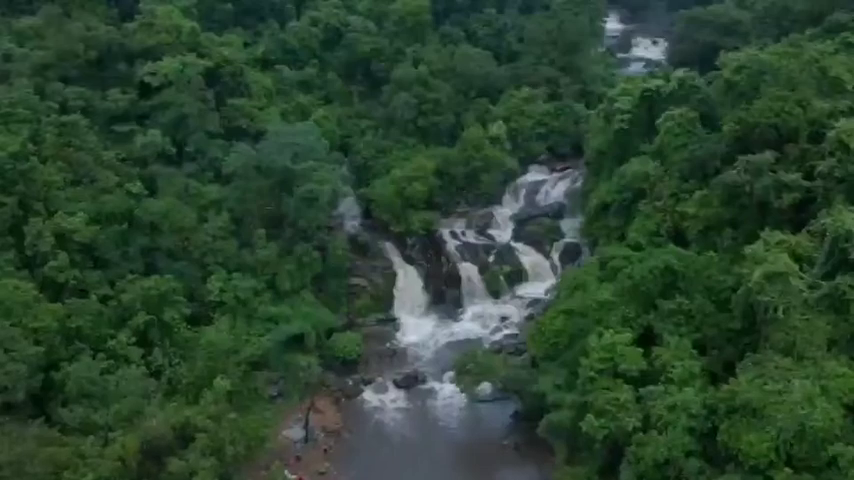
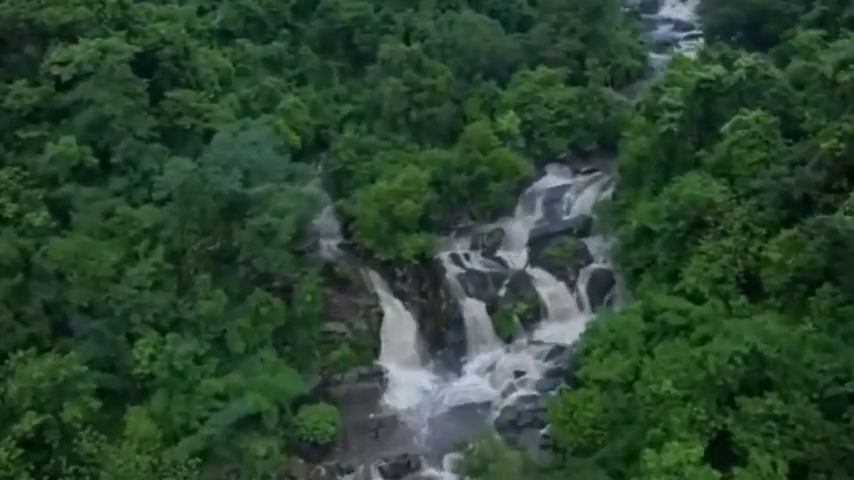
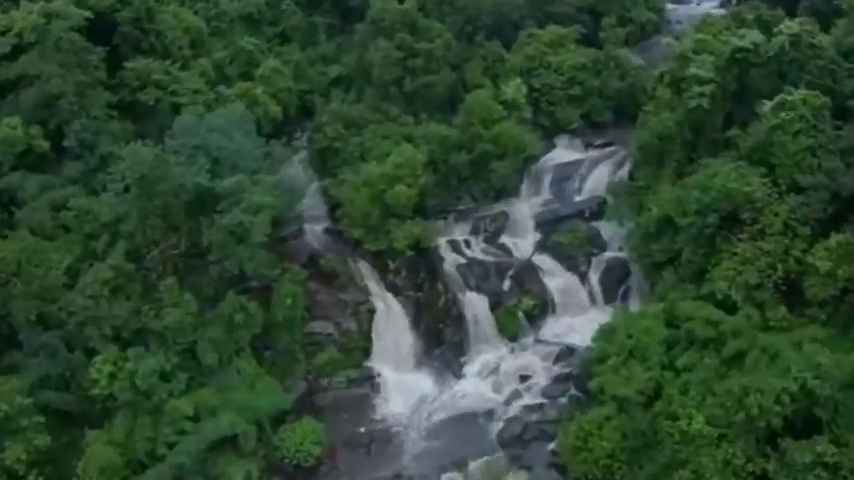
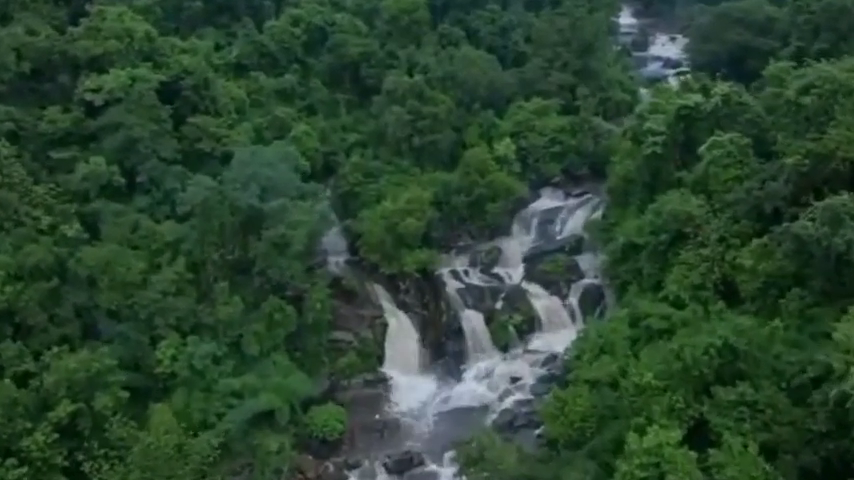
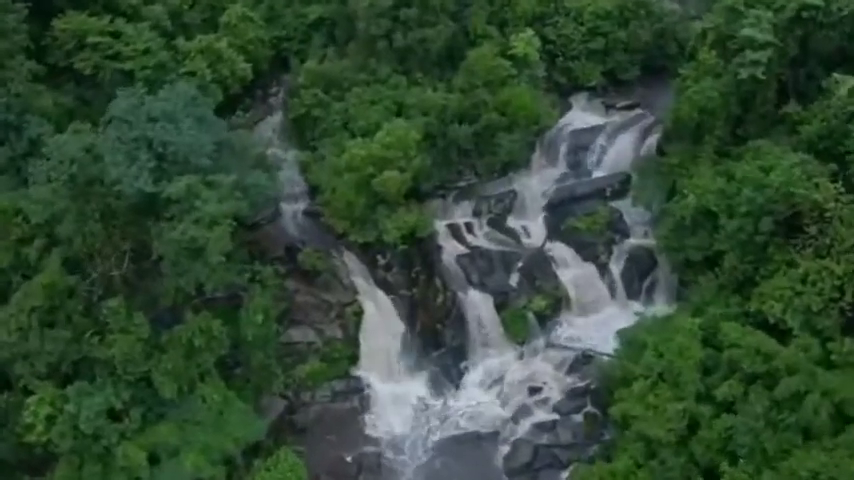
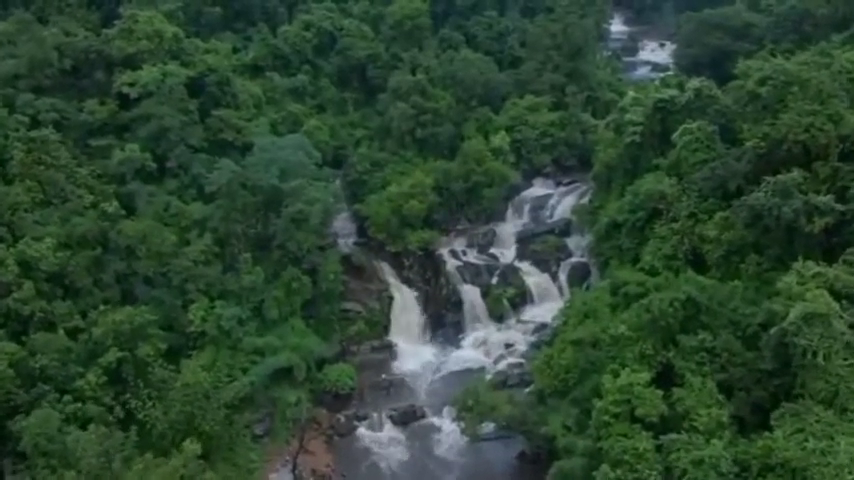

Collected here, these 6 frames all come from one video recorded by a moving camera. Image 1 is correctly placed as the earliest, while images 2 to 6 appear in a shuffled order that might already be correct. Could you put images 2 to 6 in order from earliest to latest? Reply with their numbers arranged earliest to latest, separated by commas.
6, 4, 2, 3, 5
